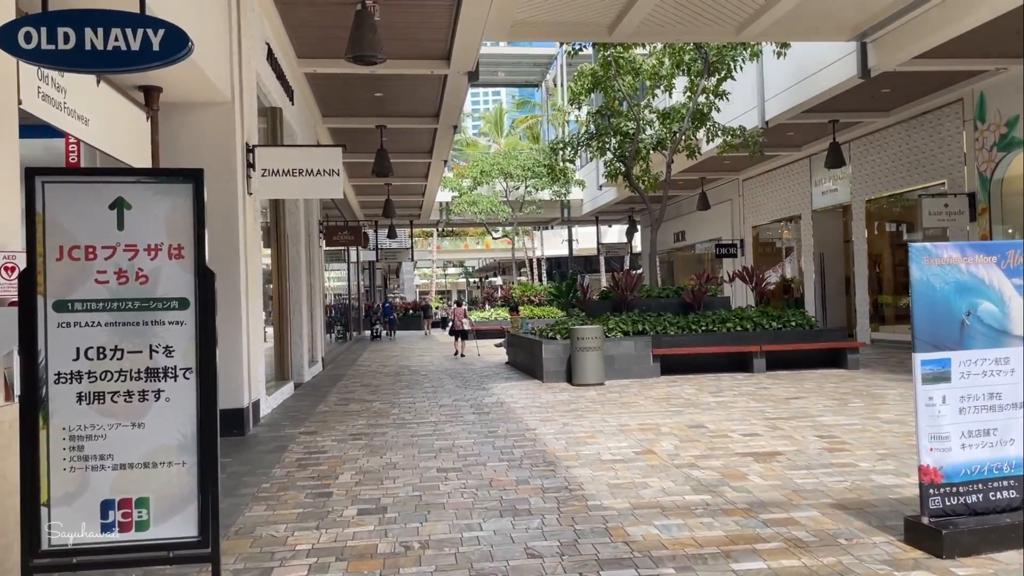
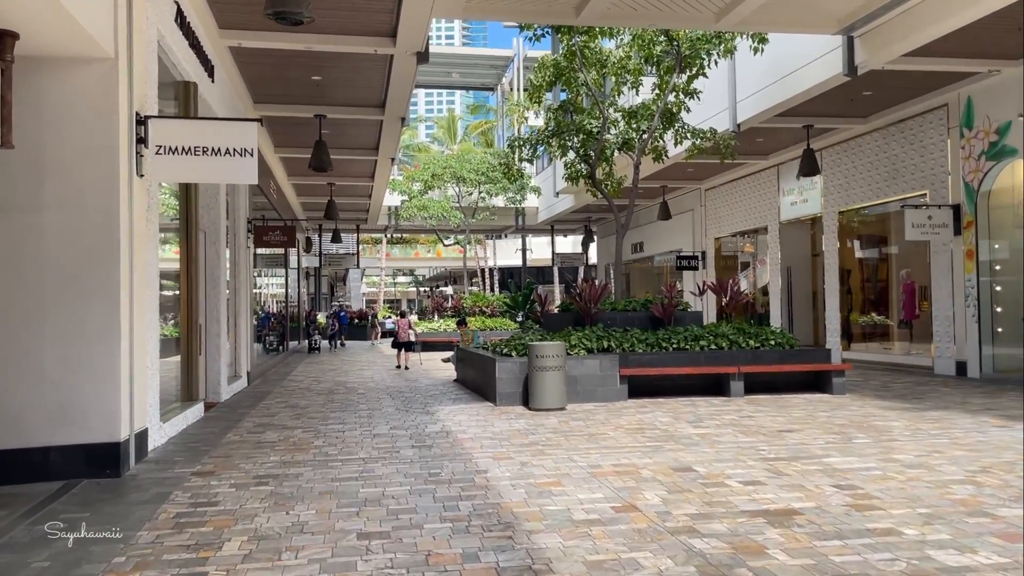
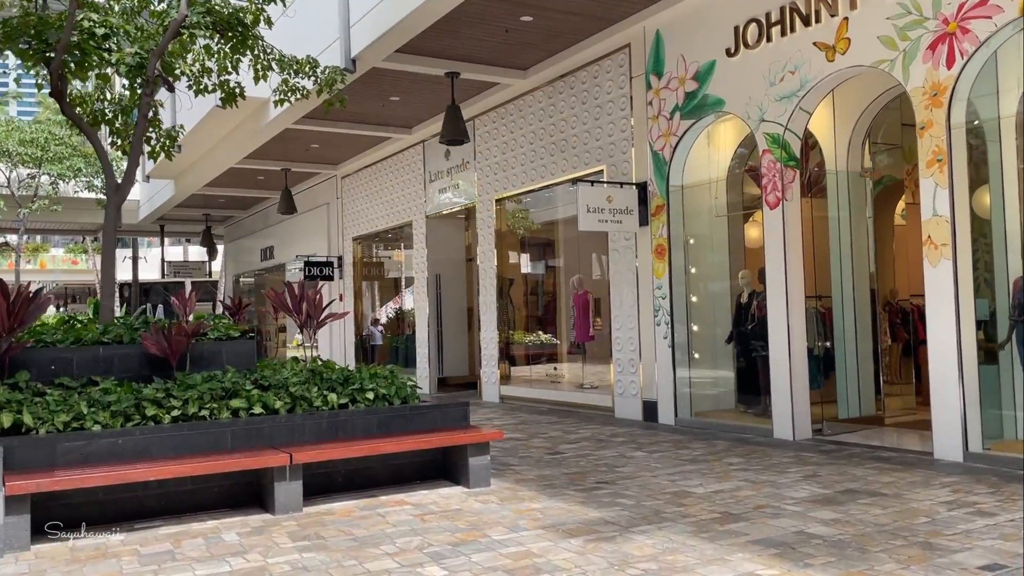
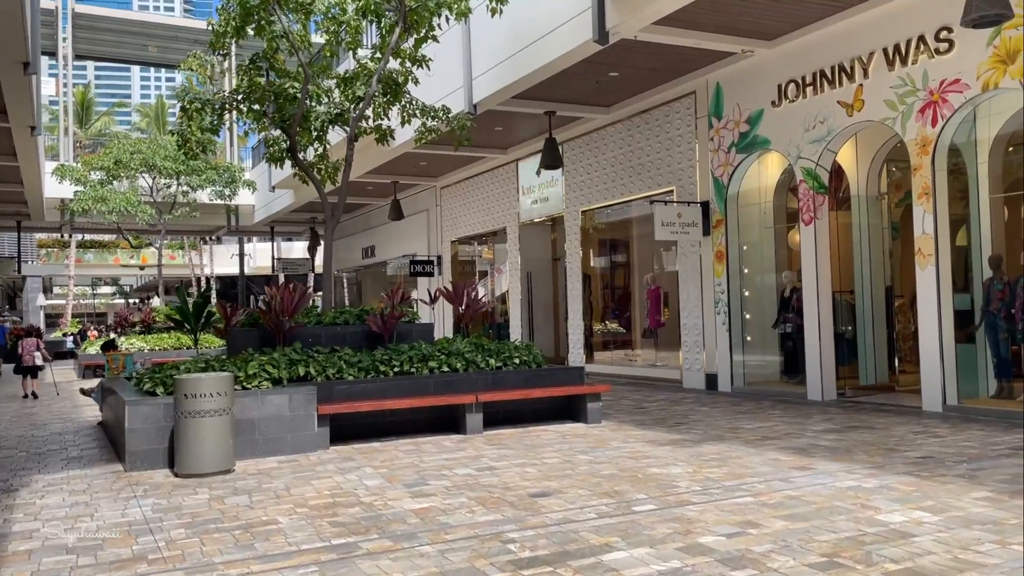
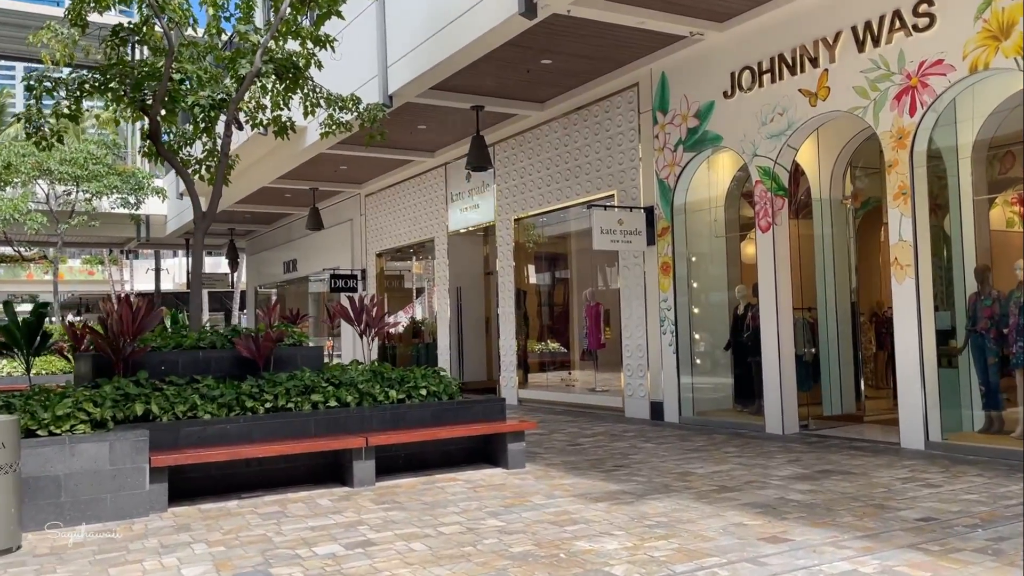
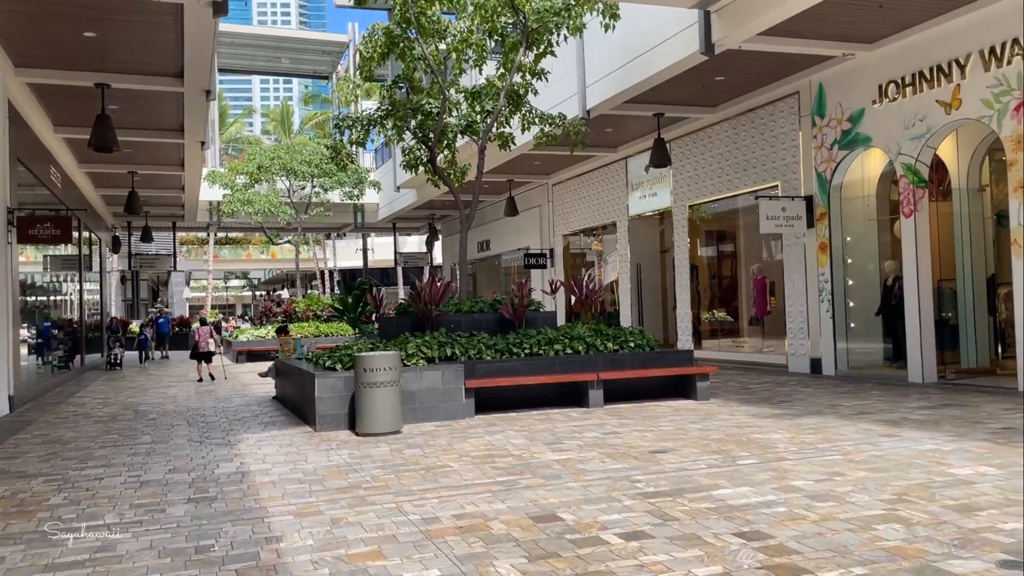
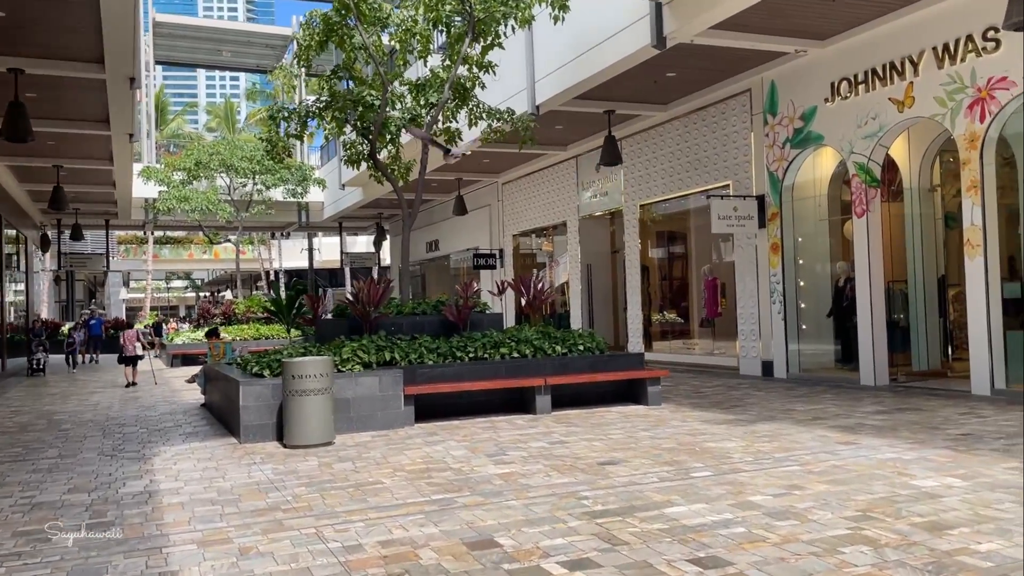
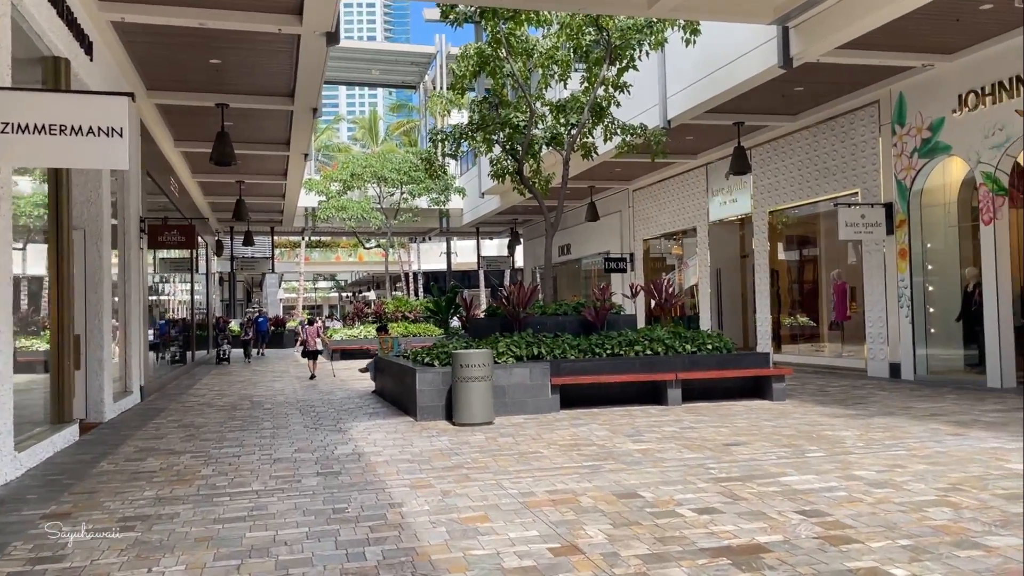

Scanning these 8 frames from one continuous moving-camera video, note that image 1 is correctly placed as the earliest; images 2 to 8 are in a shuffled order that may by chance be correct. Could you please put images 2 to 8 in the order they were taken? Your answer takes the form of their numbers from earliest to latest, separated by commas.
2, 8, 6, 7, 4, 5, 3
